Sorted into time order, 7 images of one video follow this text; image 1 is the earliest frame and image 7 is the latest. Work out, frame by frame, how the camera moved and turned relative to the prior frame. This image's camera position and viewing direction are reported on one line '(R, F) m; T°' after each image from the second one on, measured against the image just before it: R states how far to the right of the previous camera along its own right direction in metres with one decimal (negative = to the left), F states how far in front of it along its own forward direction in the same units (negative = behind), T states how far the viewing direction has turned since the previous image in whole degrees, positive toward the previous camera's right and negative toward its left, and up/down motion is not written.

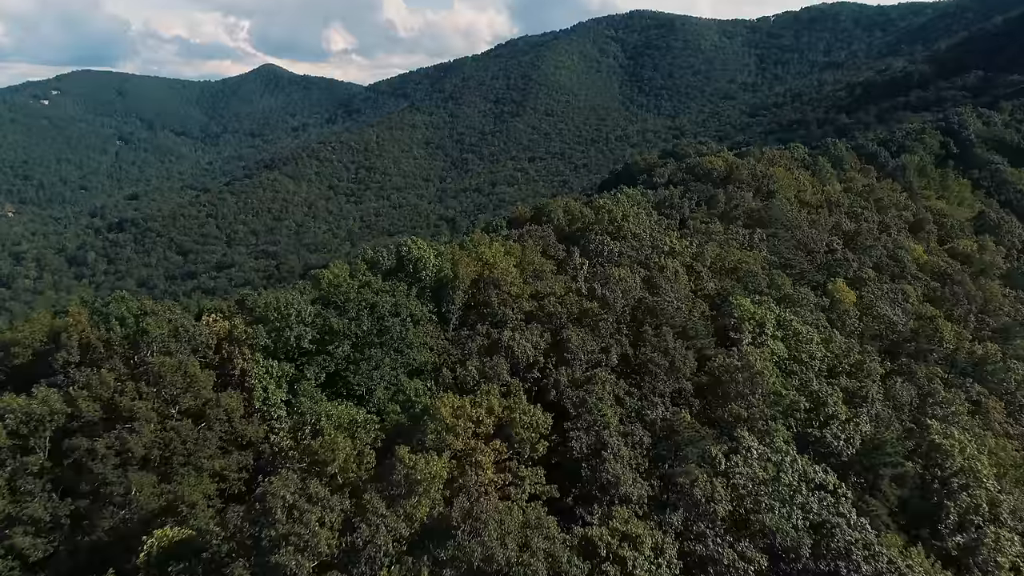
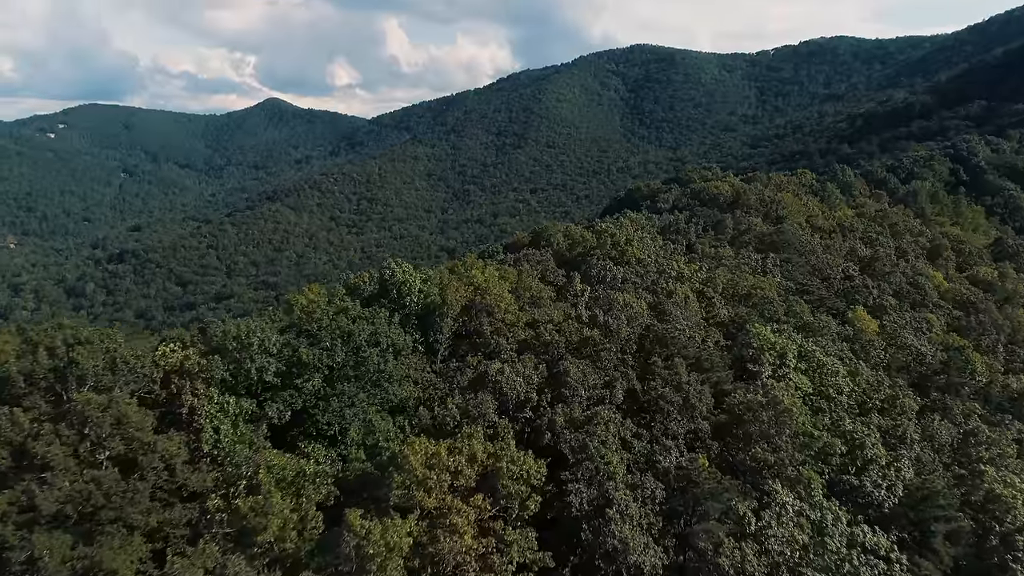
(+0.2, +1.4) m; 0°
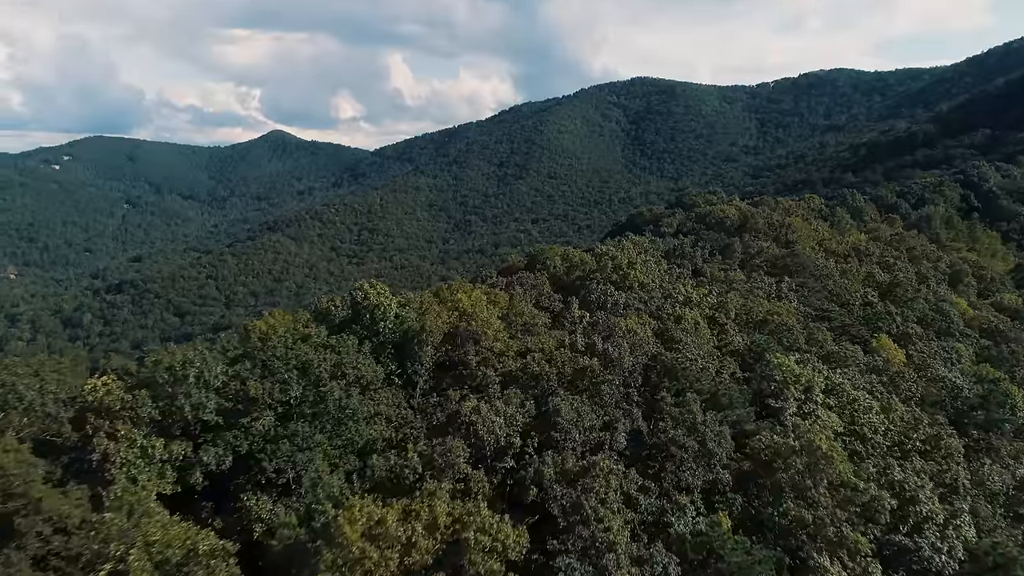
(+0.2, +1.5) m; 0°
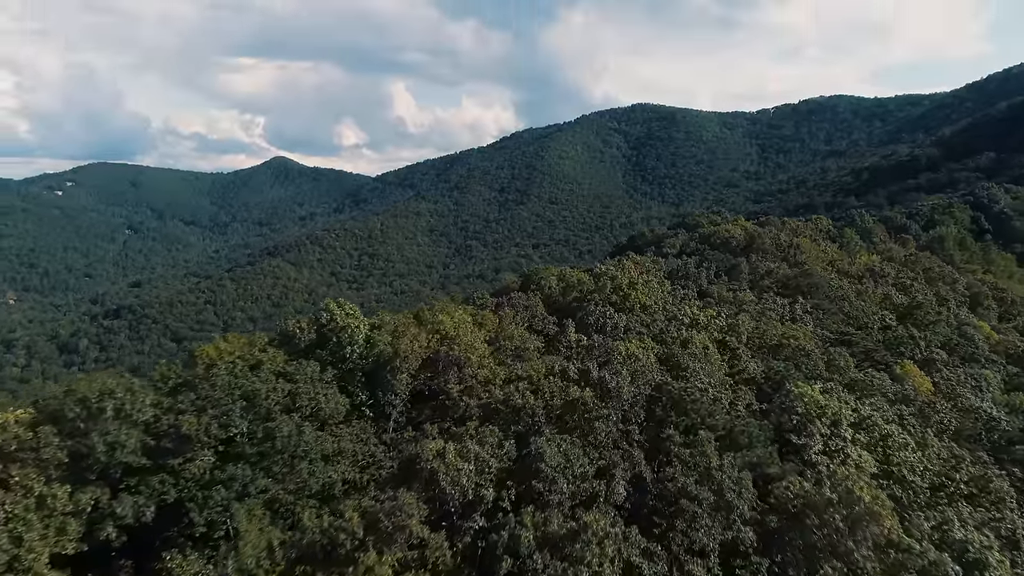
(+0.2, +1.4) m; 0°
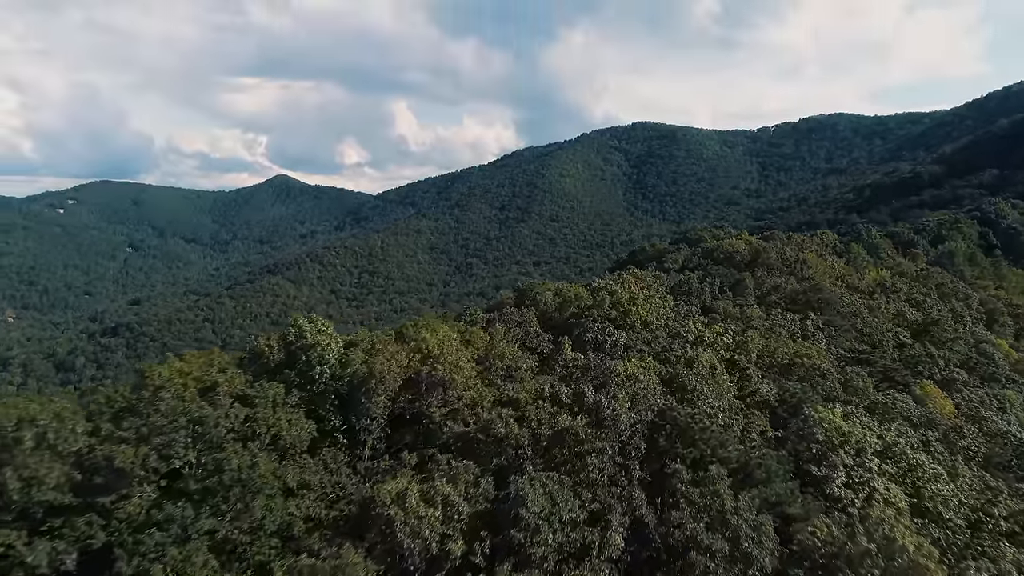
(+0.2, +1.0) m; 0°
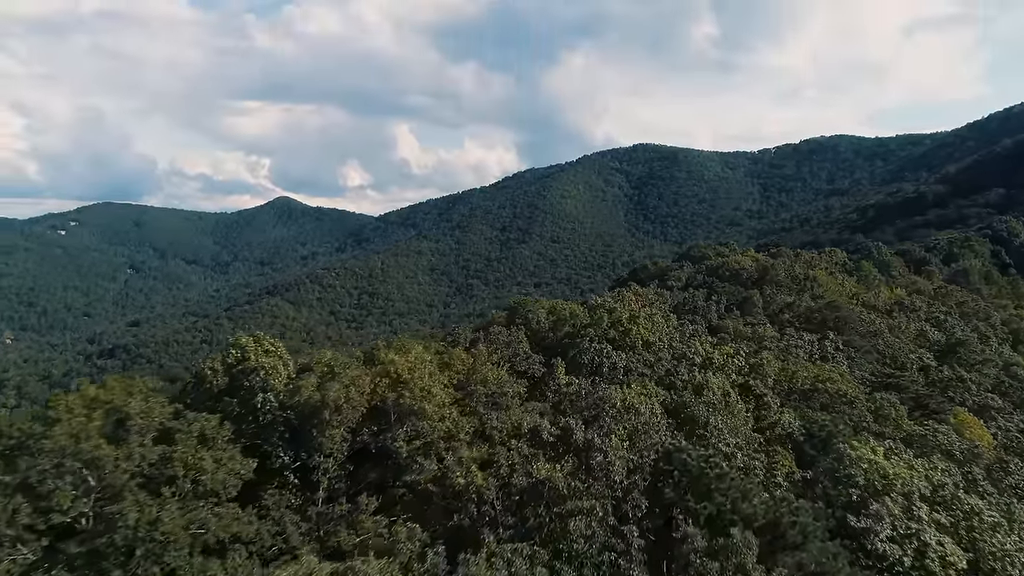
(+0.3, +1.4) m; 0°
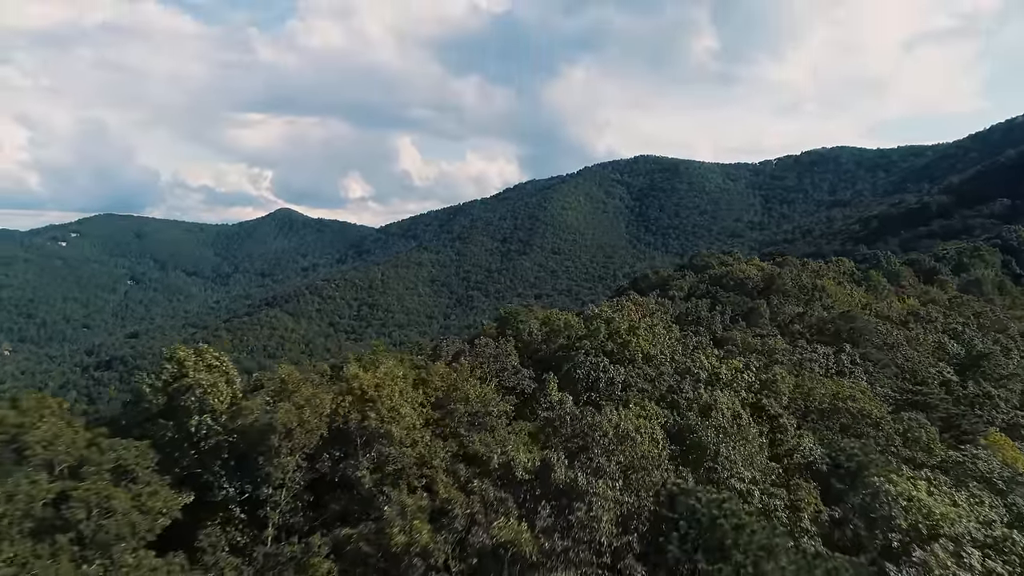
(+0.2, +1.1) m; 0°
